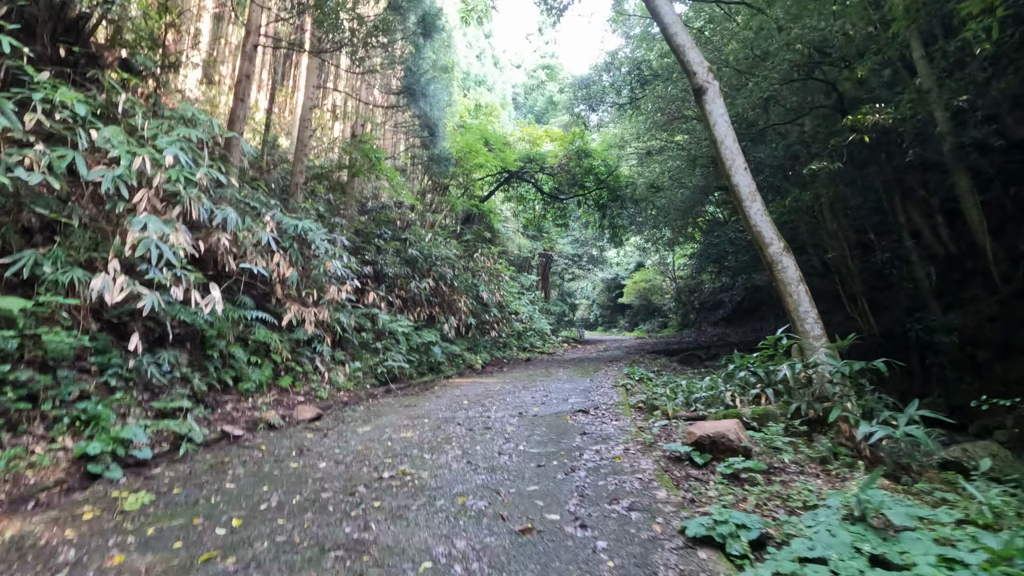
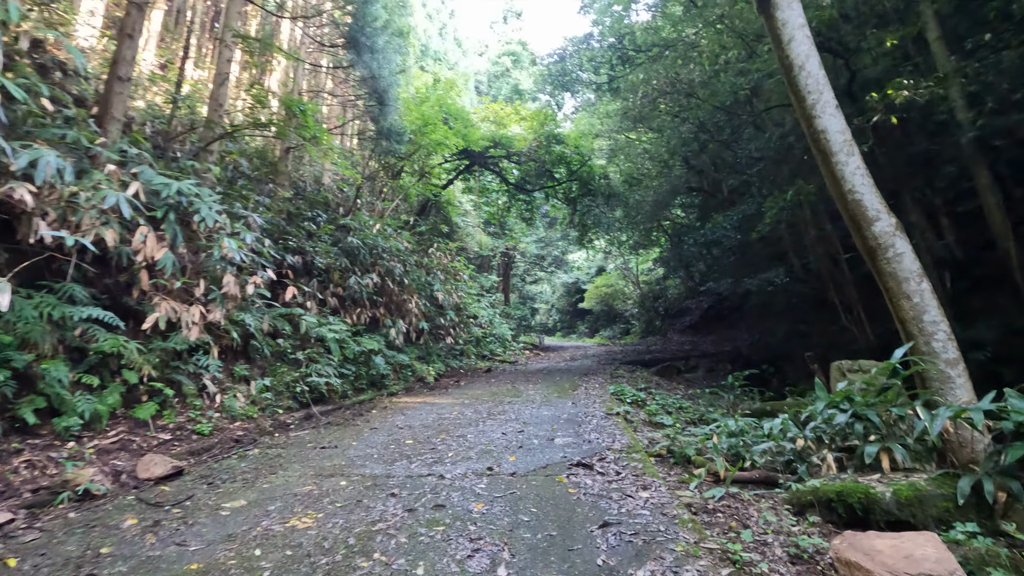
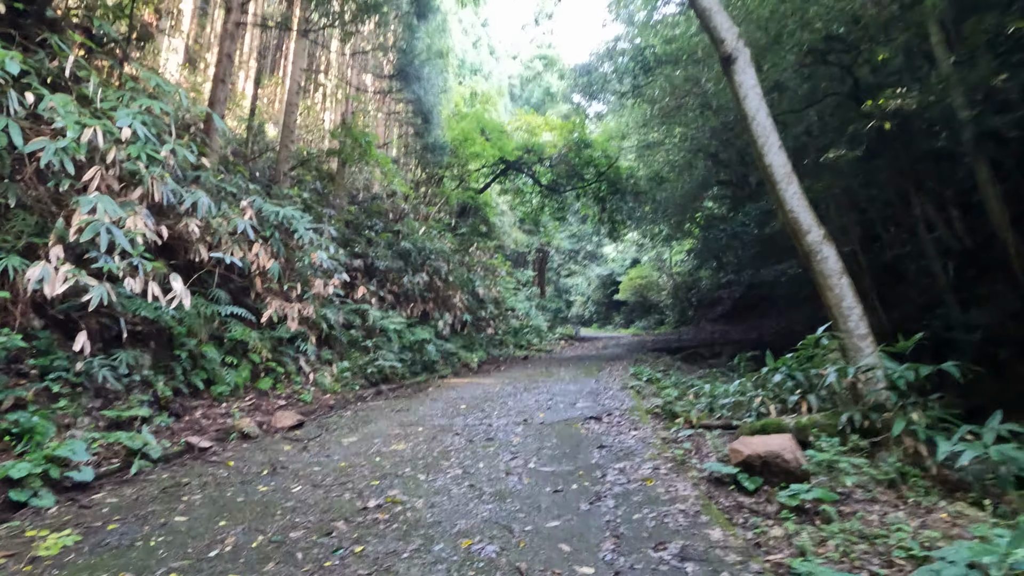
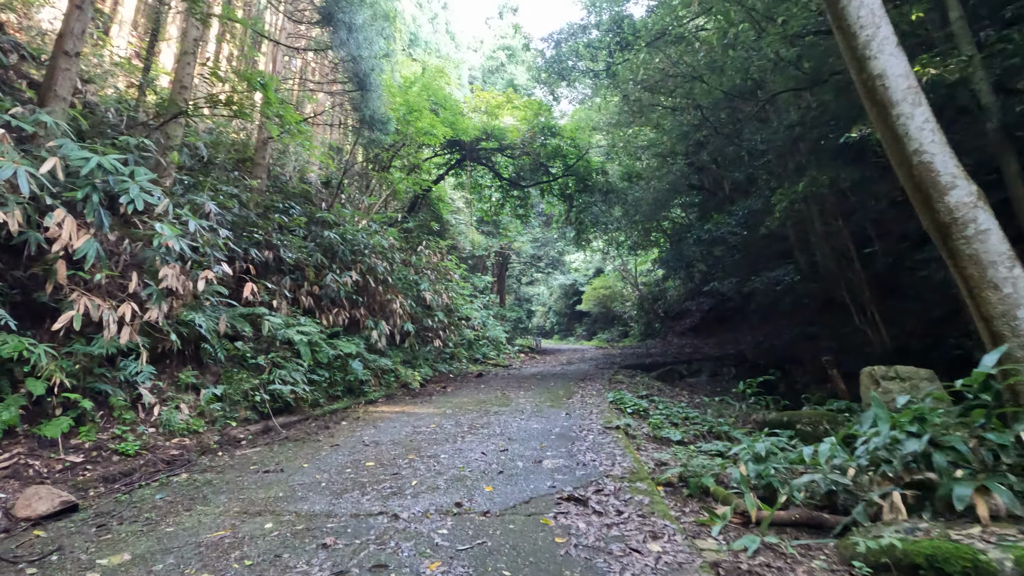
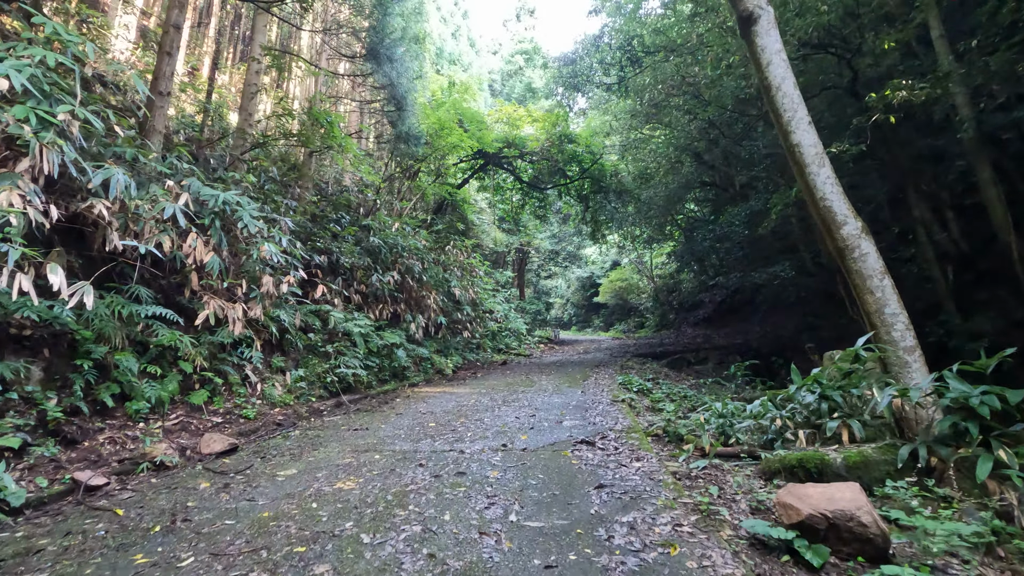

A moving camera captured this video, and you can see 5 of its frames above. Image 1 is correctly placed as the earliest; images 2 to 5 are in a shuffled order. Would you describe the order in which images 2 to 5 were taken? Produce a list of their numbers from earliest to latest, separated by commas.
3, 5, 2, 4
